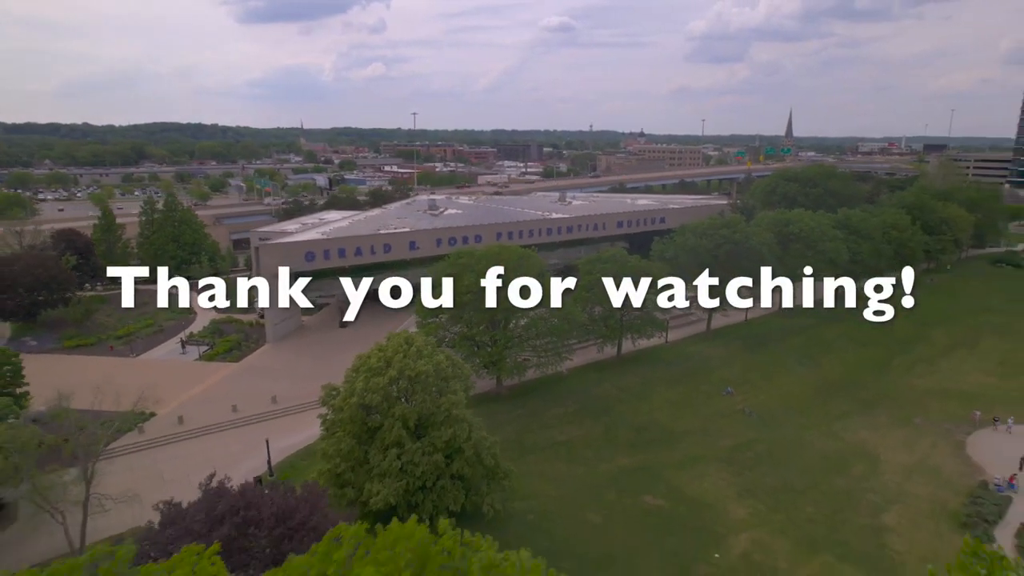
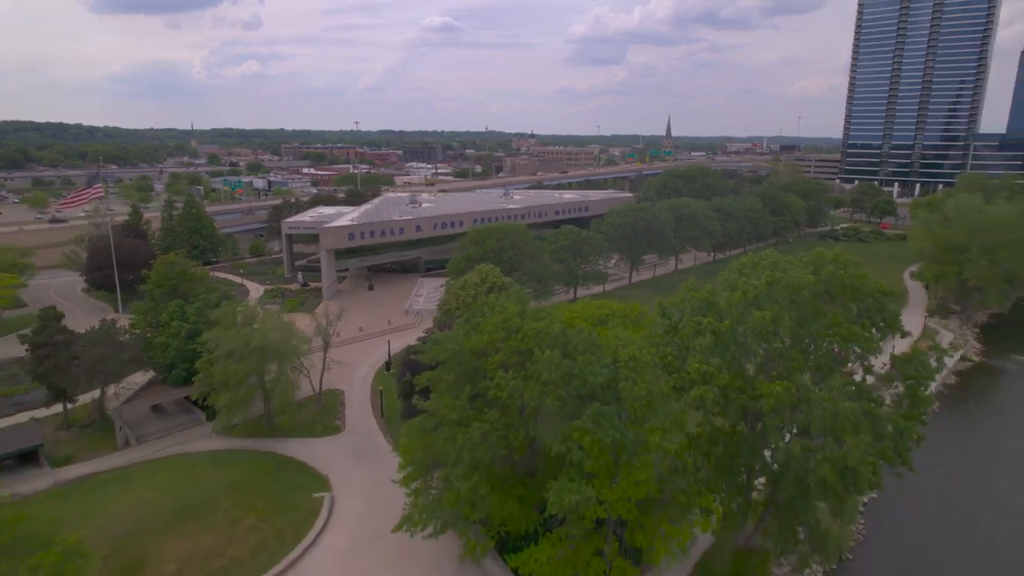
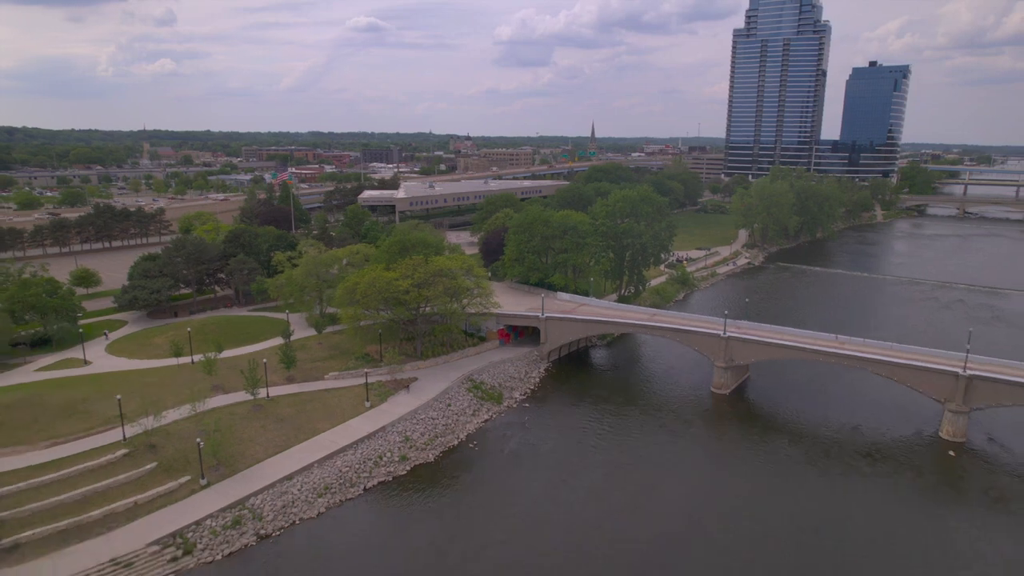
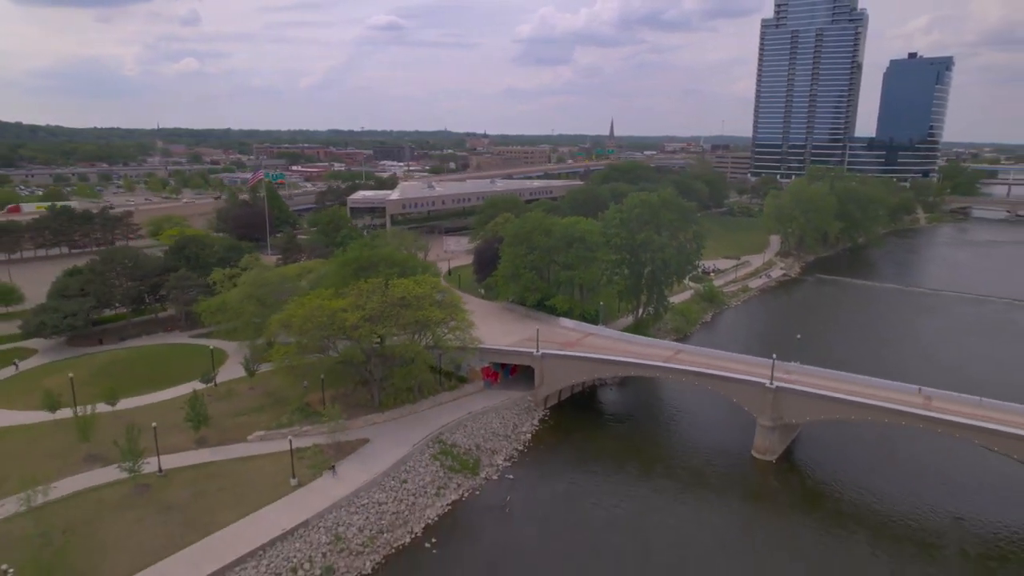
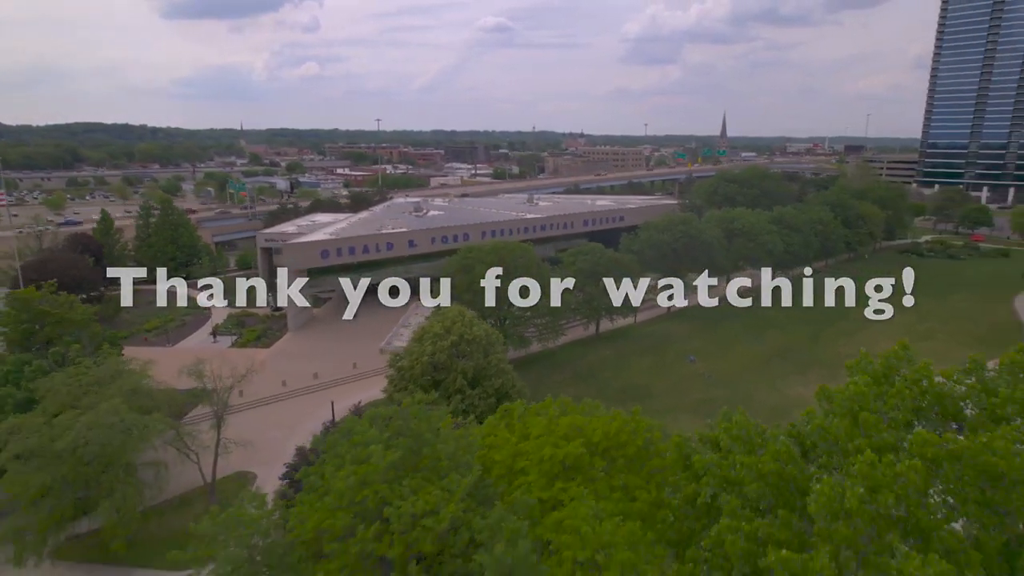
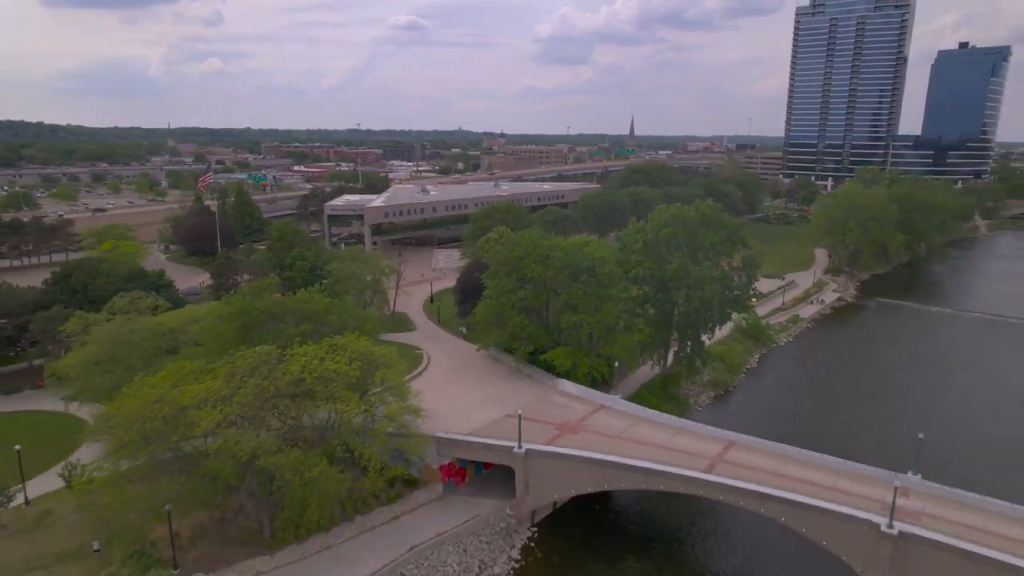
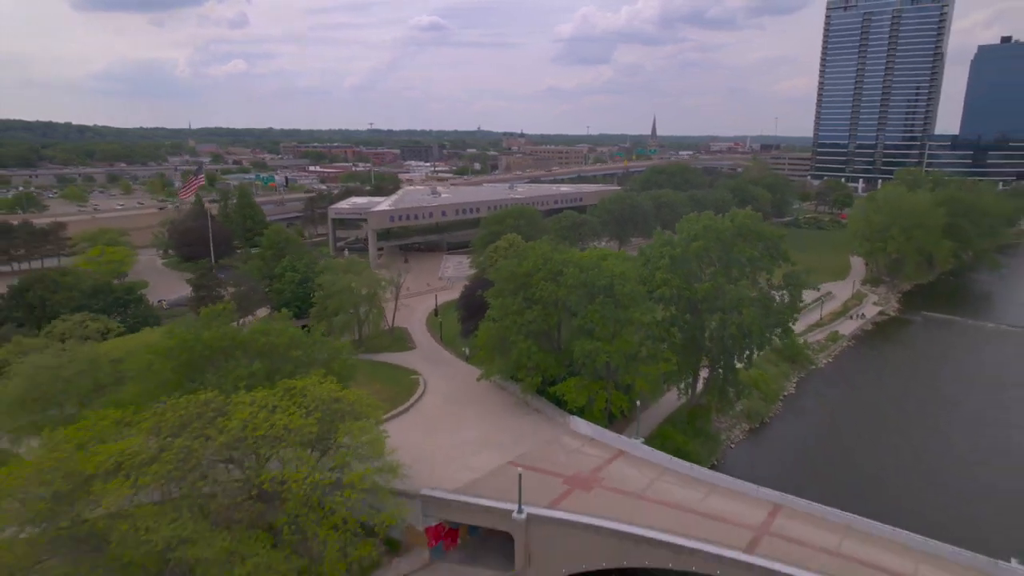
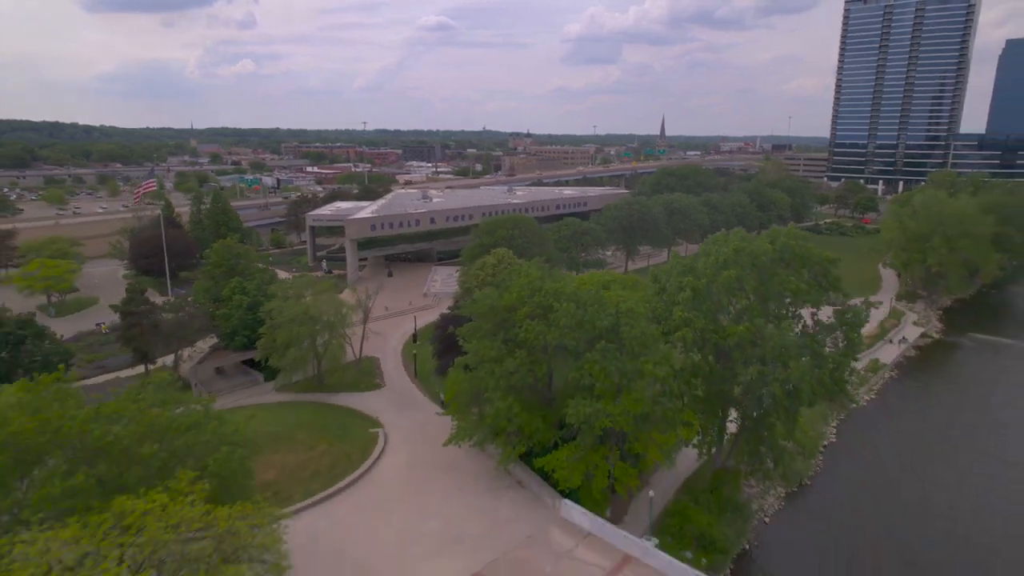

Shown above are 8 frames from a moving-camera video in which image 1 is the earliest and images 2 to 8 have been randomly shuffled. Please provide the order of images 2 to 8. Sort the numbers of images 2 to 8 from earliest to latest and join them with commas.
5, 2, 8, 7, 6, 4, 3
